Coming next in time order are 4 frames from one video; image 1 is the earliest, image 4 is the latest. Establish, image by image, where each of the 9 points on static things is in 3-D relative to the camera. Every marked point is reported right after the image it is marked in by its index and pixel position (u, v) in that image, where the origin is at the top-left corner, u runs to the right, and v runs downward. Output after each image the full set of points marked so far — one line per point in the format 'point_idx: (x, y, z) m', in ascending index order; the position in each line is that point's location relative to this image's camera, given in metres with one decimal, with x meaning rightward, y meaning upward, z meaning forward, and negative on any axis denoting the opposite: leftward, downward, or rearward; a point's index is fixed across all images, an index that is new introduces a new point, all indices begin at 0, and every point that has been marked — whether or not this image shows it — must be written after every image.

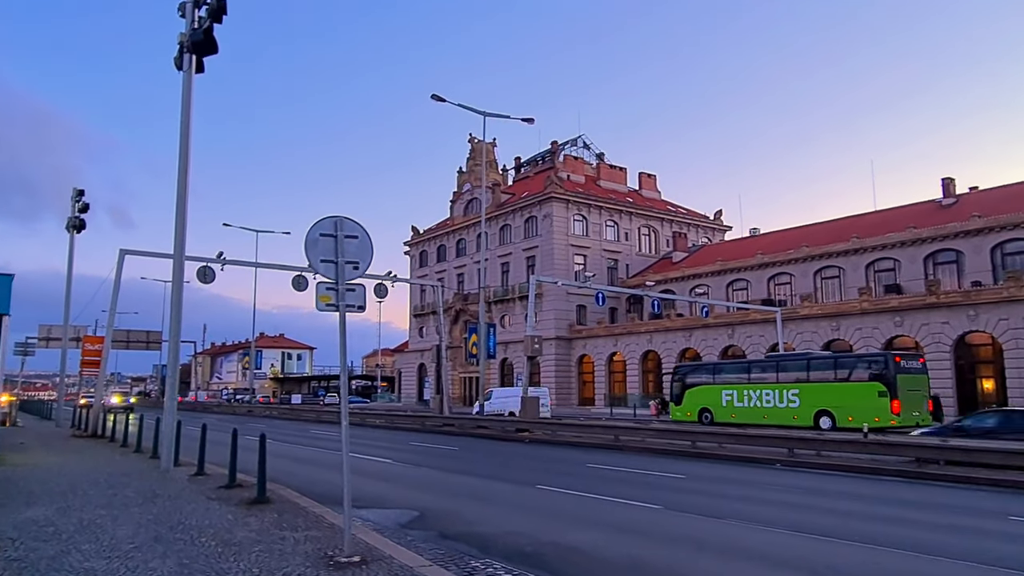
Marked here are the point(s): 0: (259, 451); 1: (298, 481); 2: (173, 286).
0: (-3.4, -2.2, +10.3) m
1: (-3.6, -3.2, +12.6) m
2: (-7.5, +0.1, +16.7) m
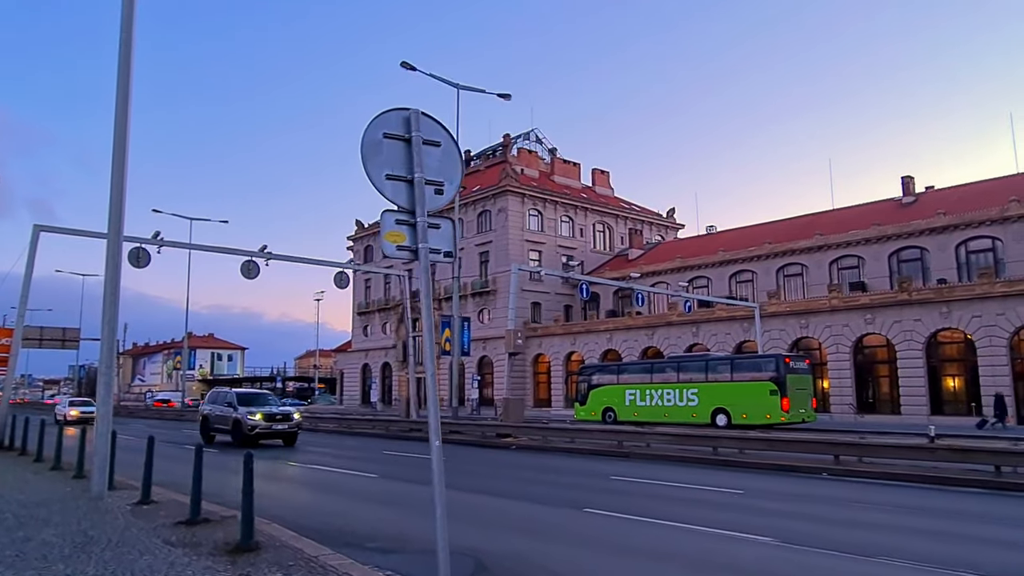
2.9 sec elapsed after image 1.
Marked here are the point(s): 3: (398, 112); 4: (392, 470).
0: (-2.6, -1.8, +7.3) m
1: (-3.0, -2.8, +9.6) m
2: (-7.2, +0.5, +13.4) m
3: (-0.7, +1.1, +4.6) m
4: (-2.5, -4.0, +16.1) m
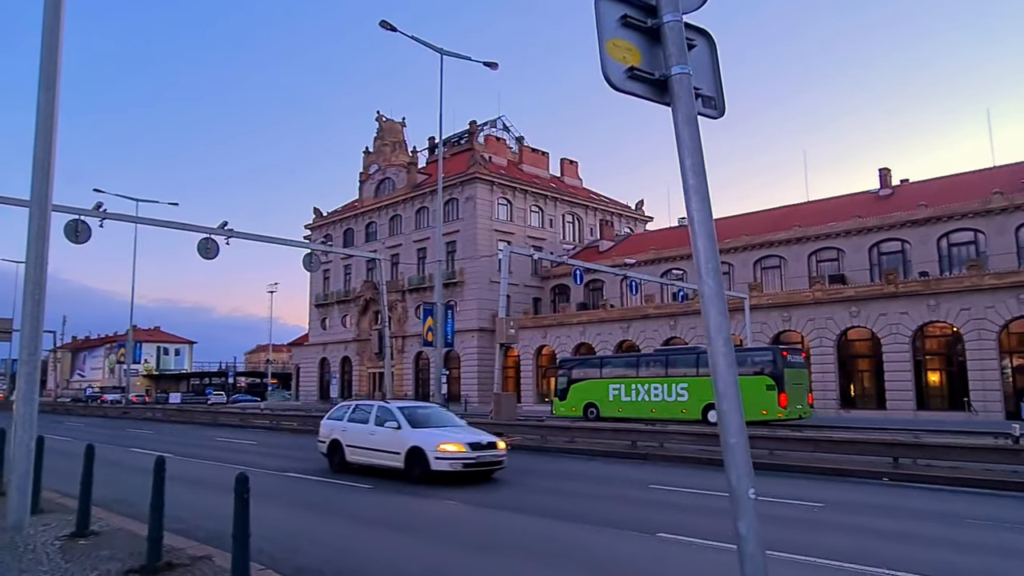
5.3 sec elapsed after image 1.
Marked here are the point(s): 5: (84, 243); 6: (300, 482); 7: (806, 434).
0: (-1.8, -1.4, +4.9) m
1: (-2.3, -2.4, +7.2) m
2: (-6.8, +1.0, +10.7) m
3: (+0.3, +1.4, +2.3) m
4: (-2.3, -3.5, +13.7) m
5: (-11.0, +1.2, +19.4) m
6: (-3.8, -3.4, +13.3) m
7: (+6.6, -3.3, +16.8) m
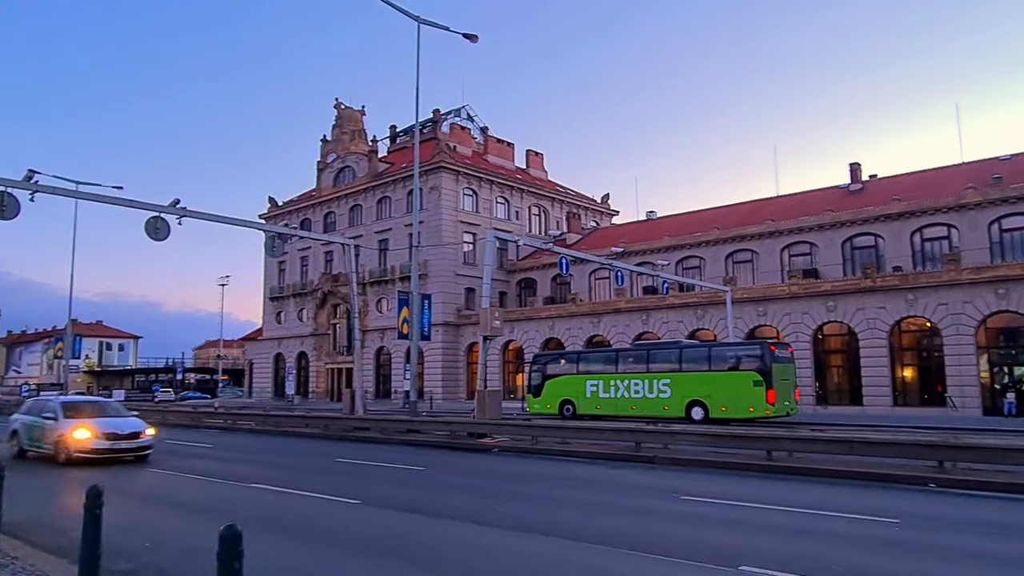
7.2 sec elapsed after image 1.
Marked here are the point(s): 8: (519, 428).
0: (-1.2, -1.2, +3.0) m
1: (-1.8, -2.2, +5.3) m
2: (-6.5, +1.3, +8.5) m
3: (+1.1, +1.7, +0.5) m
4: (-2.2, -3.2, +11.8) m
5: (-11.2, +1.6, +16.9) m
6: (-3.7, -3.1, +11.3) m
7: (+6.5, -3.0, +15.4) m
8: (+0.1, -3.4, +18.4) m
